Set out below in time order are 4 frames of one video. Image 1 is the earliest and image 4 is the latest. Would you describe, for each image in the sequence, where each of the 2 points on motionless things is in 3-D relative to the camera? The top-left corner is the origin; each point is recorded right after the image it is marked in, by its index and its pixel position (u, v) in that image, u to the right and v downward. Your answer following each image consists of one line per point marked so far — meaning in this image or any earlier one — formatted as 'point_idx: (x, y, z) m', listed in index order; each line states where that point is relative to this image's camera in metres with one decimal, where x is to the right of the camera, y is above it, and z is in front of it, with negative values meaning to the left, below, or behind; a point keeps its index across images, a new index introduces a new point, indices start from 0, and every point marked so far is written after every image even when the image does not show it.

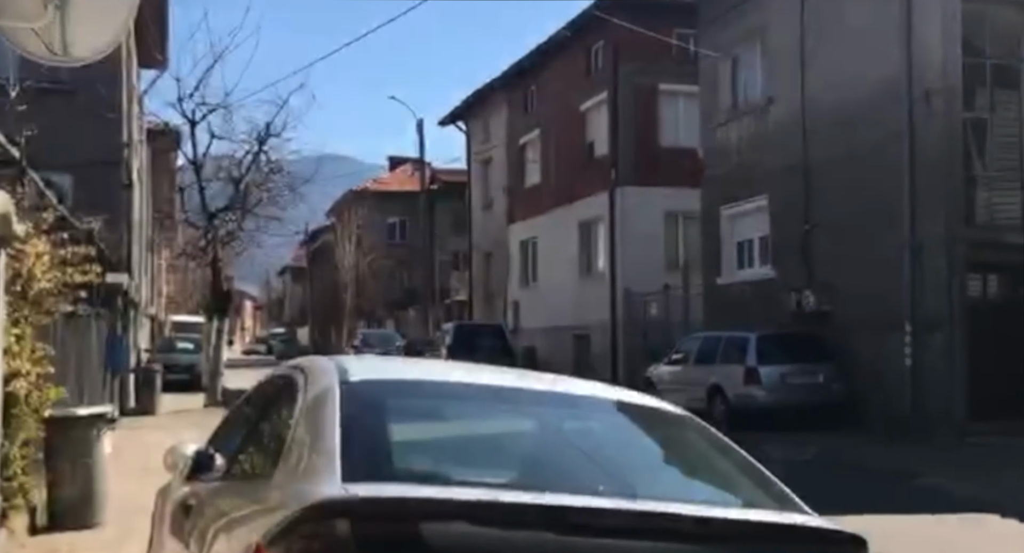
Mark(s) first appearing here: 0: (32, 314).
0: (-4.0, -0.3, +10.5) m
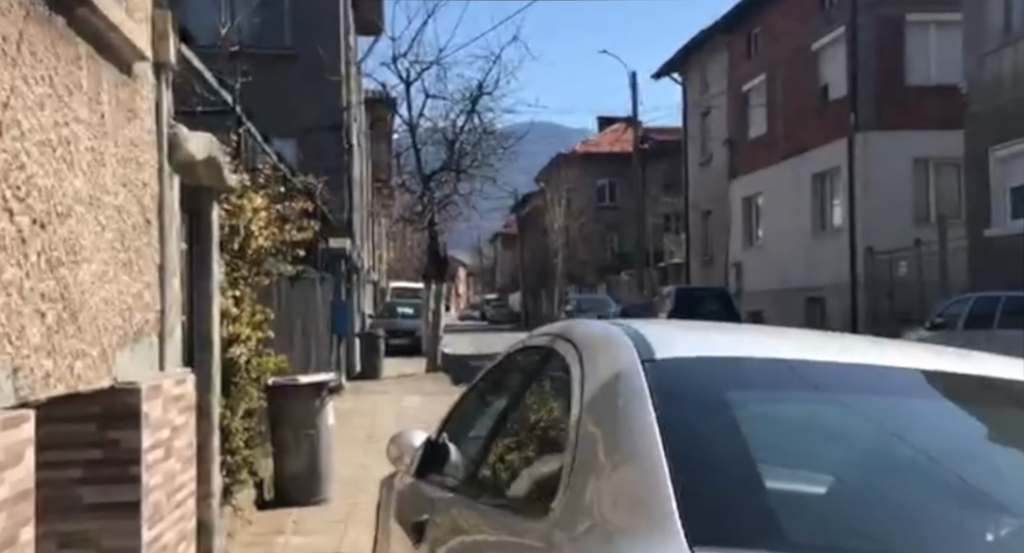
0: (-1.9, 0.0, +9.4) m
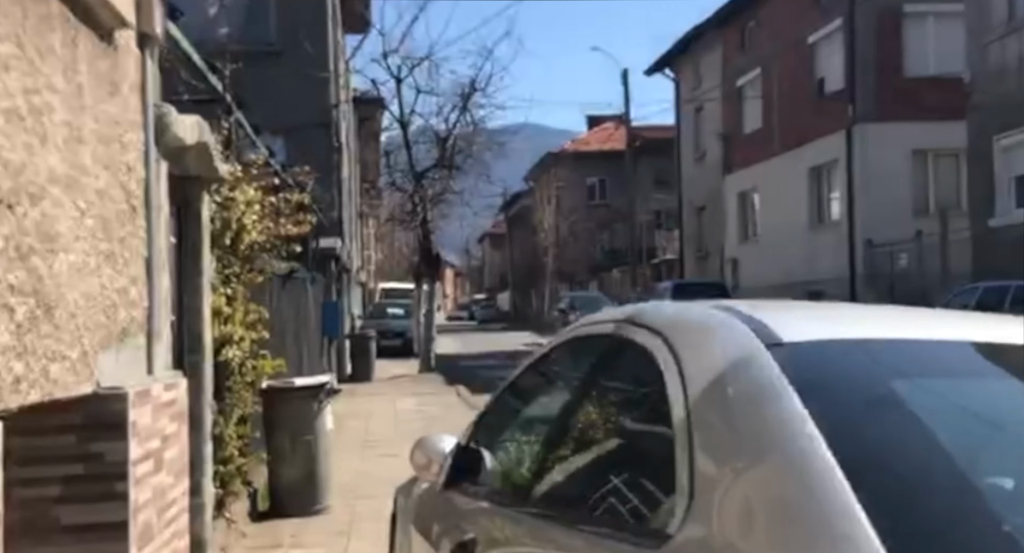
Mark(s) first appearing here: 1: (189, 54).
0: (-1.9, 0.0, +8.8) m
1: (-2.0, +1.4, +7.8) m
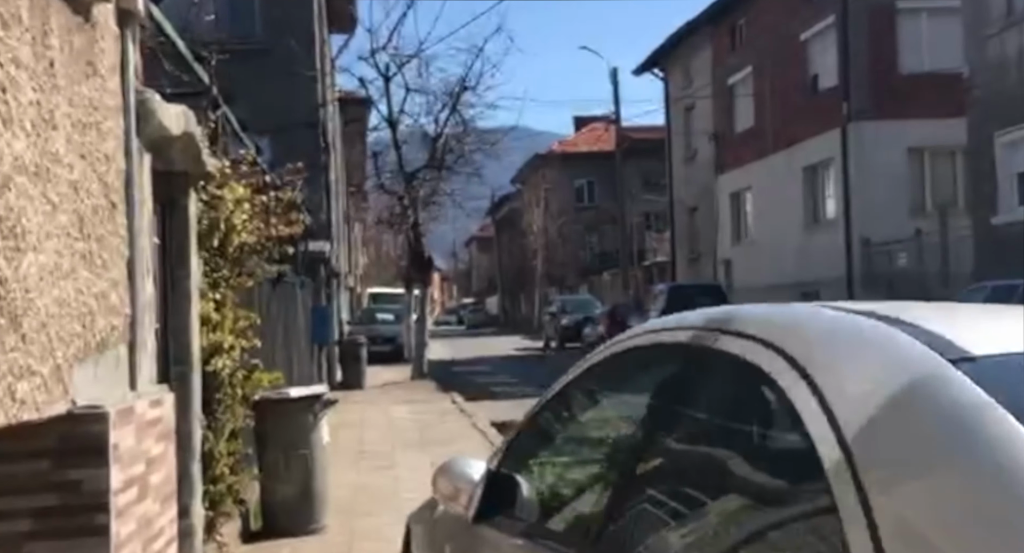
0: (-1.8, 0.0, +8.3) m
1: (-1.9, +1.3, +7.2) m
